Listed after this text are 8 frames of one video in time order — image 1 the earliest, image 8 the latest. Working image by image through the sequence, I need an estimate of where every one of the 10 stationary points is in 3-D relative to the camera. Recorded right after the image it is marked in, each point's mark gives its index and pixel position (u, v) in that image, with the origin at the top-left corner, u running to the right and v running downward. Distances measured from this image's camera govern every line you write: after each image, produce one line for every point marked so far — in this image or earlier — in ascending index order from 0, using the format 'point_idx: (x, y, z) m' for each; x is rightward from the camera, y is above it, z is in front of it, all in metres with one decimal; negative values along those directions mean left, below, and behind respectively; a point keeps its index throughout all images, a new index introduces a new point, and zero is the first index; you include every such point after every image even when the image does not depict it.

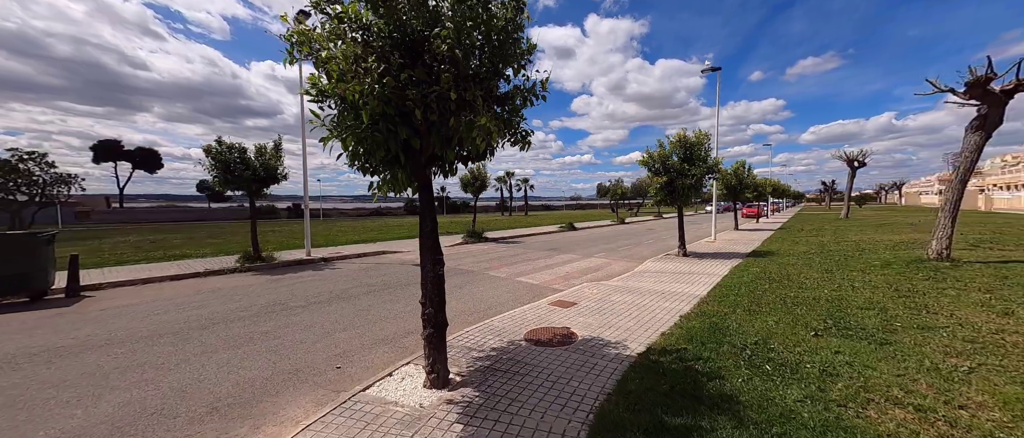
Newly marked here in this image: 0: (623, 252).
0: (+4.6, -1.4, +13.8) m
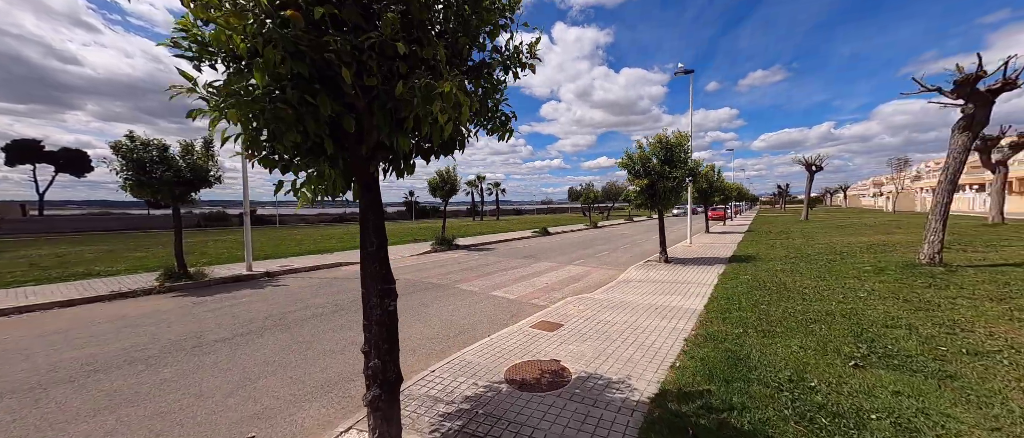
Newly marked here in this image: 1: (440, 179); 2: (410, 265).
0: (+3.5, -1.6, +13.1) m
1: (-3.5, +1.9, +16.5) m
2: (-3.7, -1.7, +12.2) m
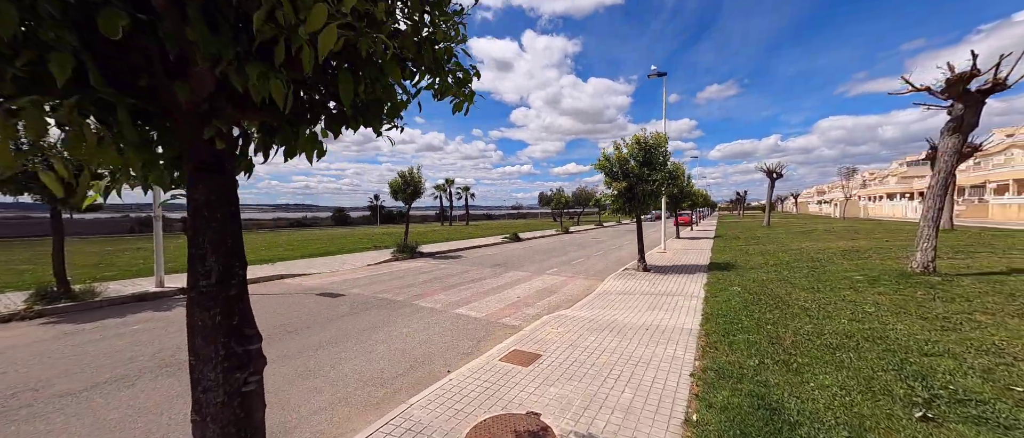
0: (+2.4, -1.8, +12.3) m
1: (-4.9, +1.7, +15.1) m
2: (-4.7, -1.9, +10.8) m
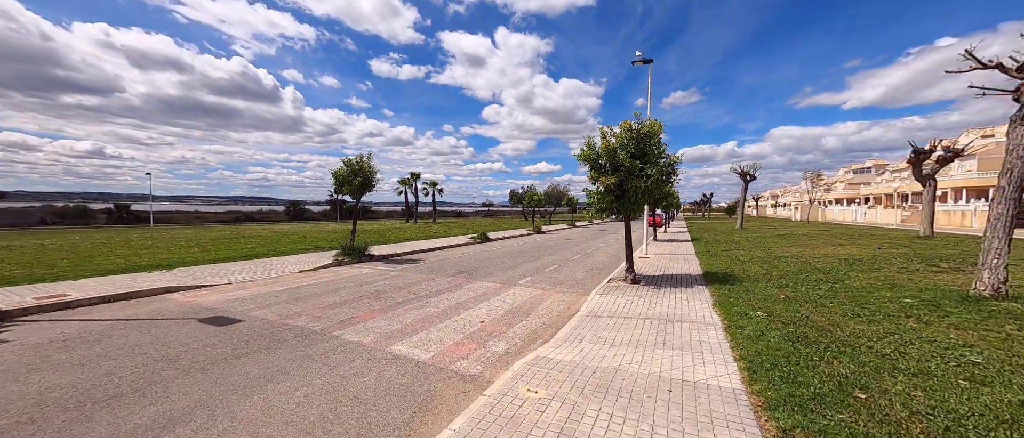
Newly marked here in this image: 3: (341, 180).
0: (+1.3, -1.8, +10.5) m
1: (-6.1, +1.8, +12.6) m
2: (-5.6, -1.8, +8.4) m
3: (-6.4, +1.5, +12.7) m
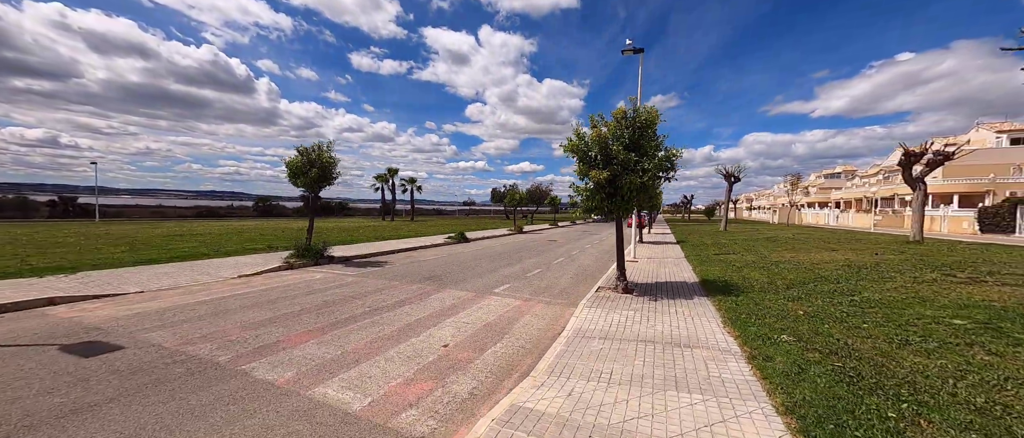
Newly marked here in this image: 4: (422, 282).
0: (+0.7, -1.8, +9.4) m
1: (-6.8, +1.9, +11.1) m
2: (-6.1, -1.7, +6.8) m
3: (-7.2, +1.6, +11.1) m
4: (-2.4, -1.7, +9.1) m
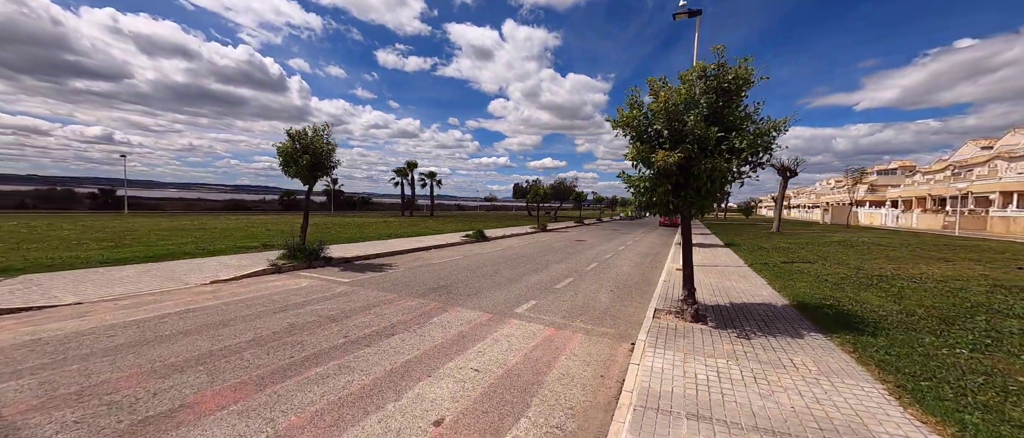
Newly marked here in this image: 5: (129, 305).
0: (+1.2, -1.8, +7.3) m
1: (-6.1, +2.1, +9.5) m
2: (-5.7, -1.6, +5.3) m
3: (-6.4, +1.7, +9.5) m
4: (-1.9, -1.6, +7.2) m
5: (-6.9, -1.5, +6.1) m
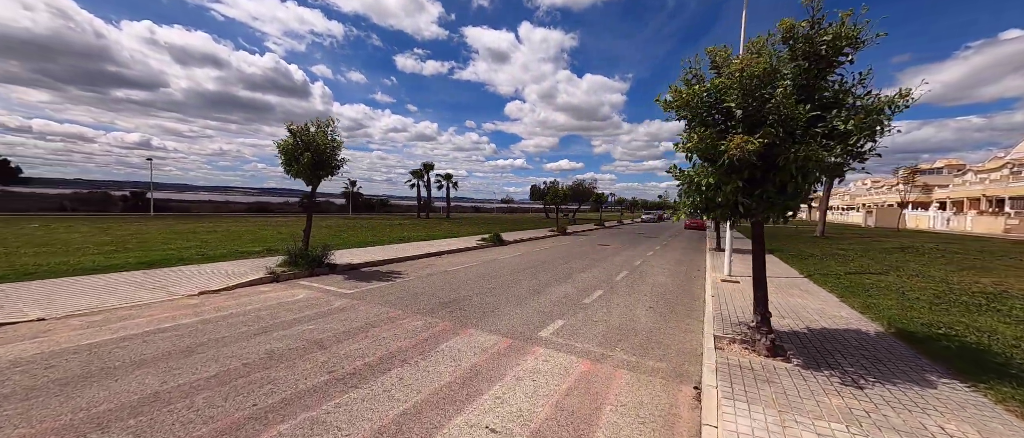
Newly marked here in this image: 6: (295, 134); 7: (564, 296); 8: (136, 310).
0: (+1.6, -1.8, +6.2) m
1: (-5.5, +2.0, +8.7) m
2: (-5.4, -1.7, +4.4) m
3: (-5.9, +1.7, +8.8) m
4: (-1.4, -1.7, +6.2) m
5: (-6.6, -1.6, +5.4) m
6: (-5.7, +2.2, +8.8) m
7: (+1.2, -1.7, +7.8) m
8: (-6.6, -1.6, +5.9) m
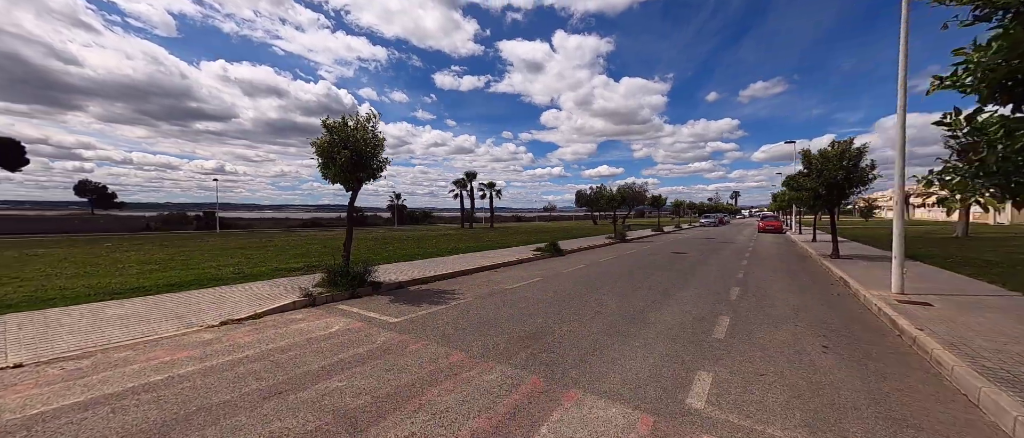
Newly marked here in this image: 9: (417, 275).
0: (+3.1, -1.8, +4.0) m
1: (-3.9, +1.7, +7.4) m
2: (-4.1, -1.8, +3.0) m
3: (-4.2, +1.4, +7.5) m
4: (0.0, -1.8, +4.4) m
5: (-5.2, -1.8, +4.1) m
6: (-4.0, +2.0, +7.6) m
7: (+2.8, -1.8, +5.6) m
8: (-5.1, -1.8, +4.6) m
9: (-2.7, -1.5, +9.4) m
